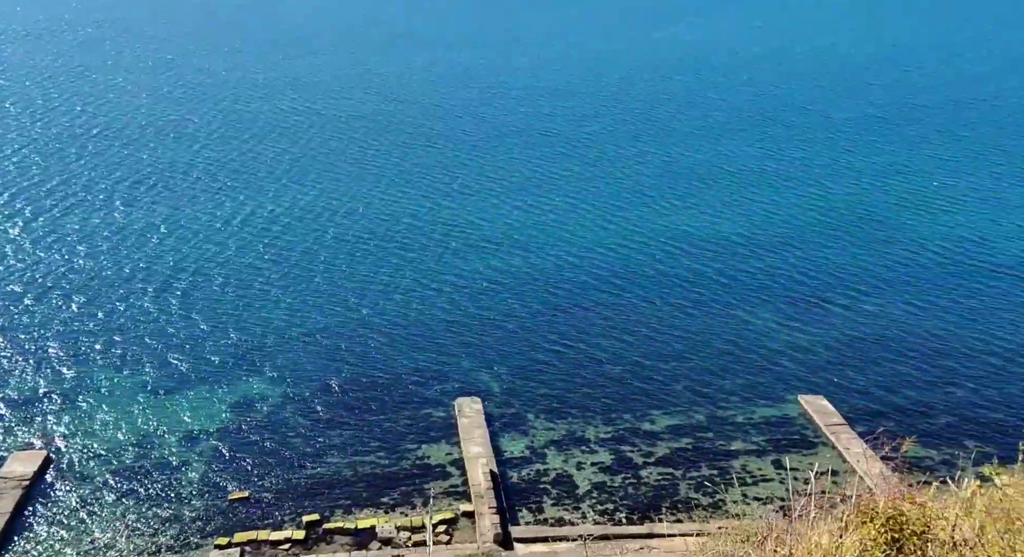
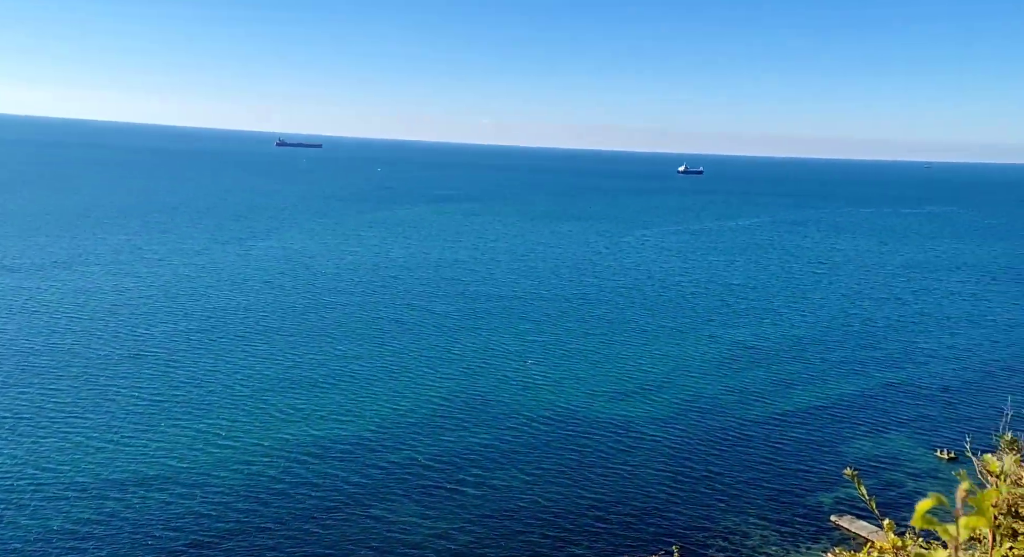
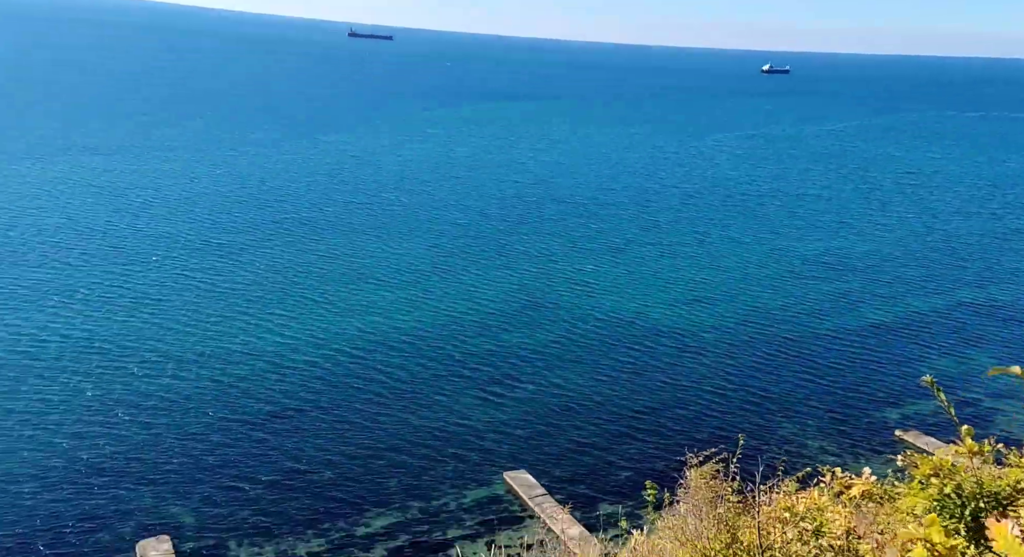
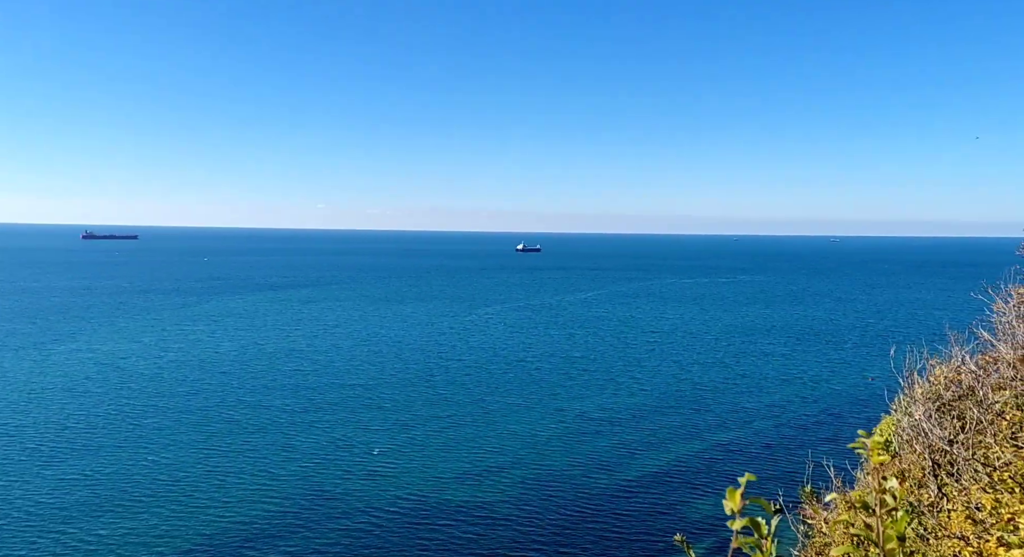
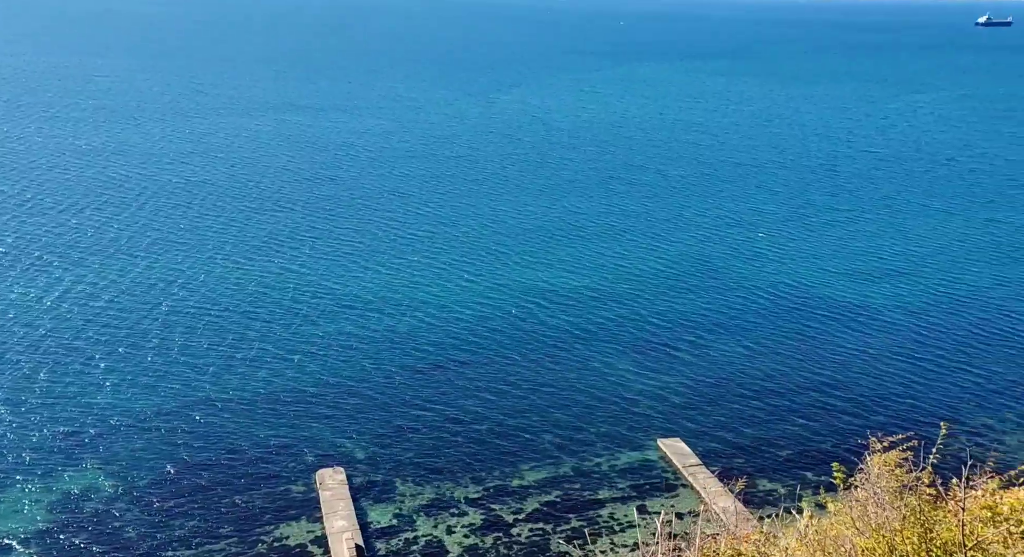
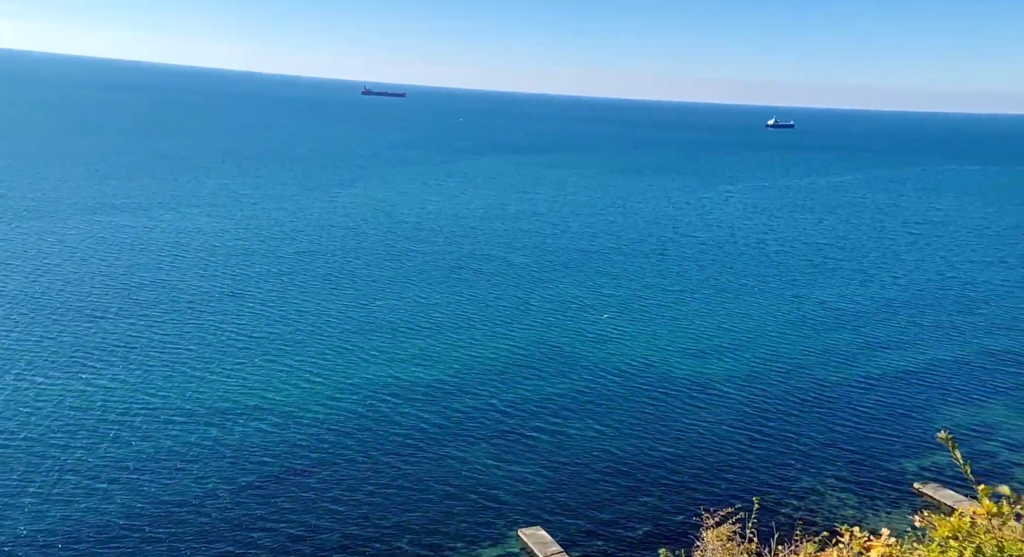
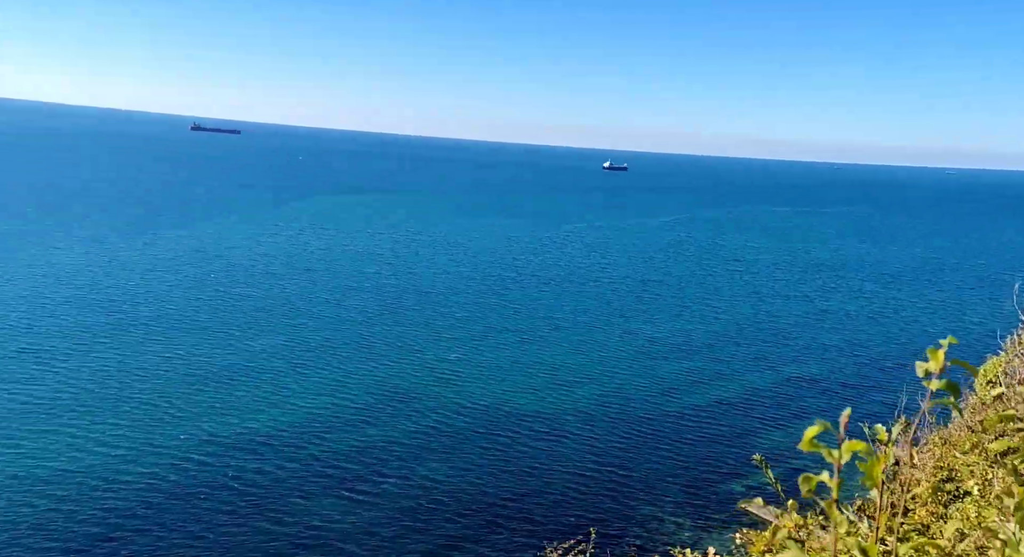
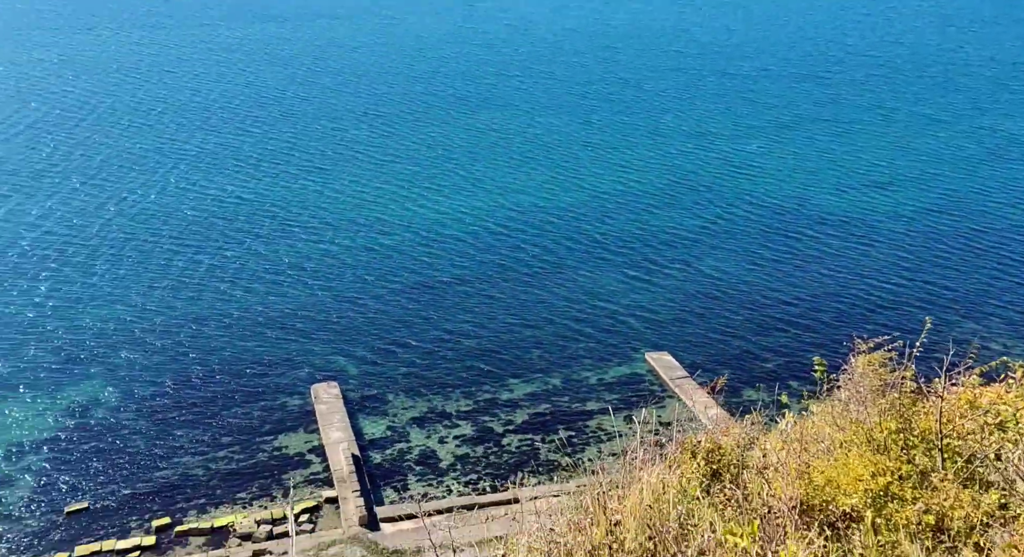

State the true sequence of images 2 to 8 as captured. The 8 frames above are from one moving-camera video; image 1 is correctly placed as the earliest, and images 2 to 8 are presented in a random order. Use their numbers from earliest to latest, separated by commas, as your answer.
5, 6, 2, 4, 7, 3, 8
